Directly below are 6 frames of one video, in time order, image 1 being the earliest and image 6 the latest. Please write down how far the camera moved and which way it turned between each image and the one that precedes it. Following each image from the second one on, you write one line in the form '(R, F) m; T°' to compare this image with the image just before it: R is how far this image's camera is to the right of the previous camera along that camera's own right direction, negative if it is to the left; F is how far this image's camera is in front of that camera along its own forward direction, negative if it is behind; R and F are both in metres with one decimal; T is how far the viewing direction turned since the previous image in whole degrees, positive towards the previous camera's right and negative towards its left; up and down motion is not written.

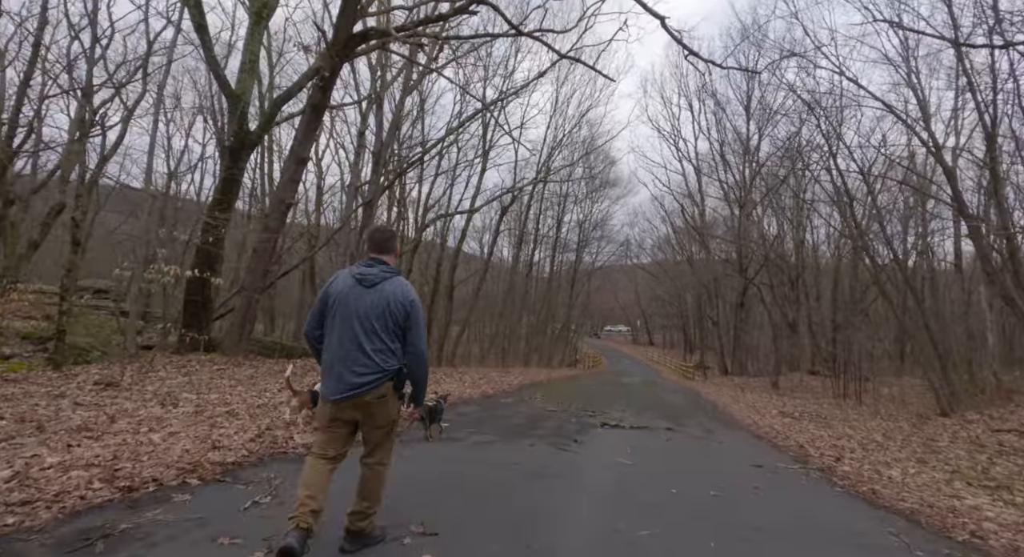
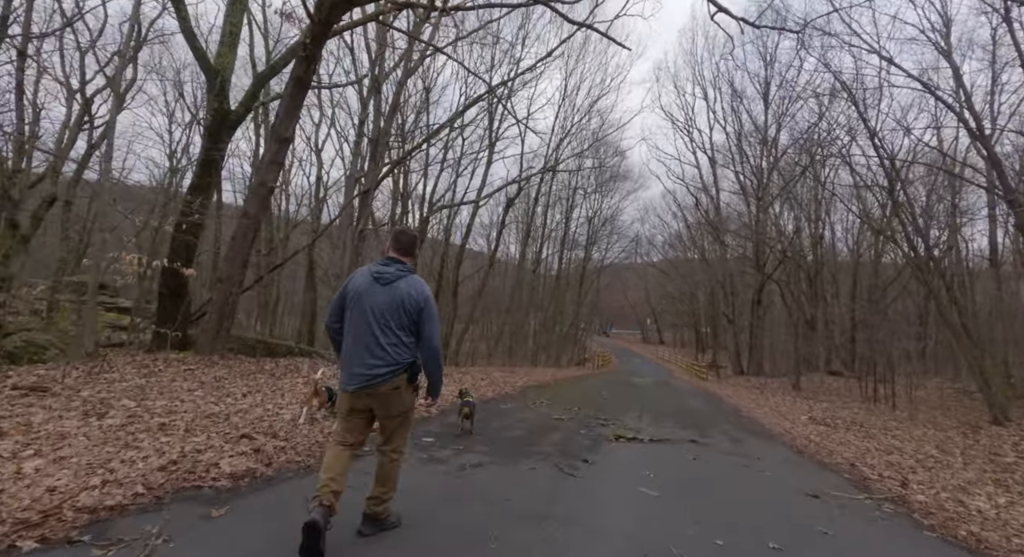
(+0.1, +1.0) m; -1°
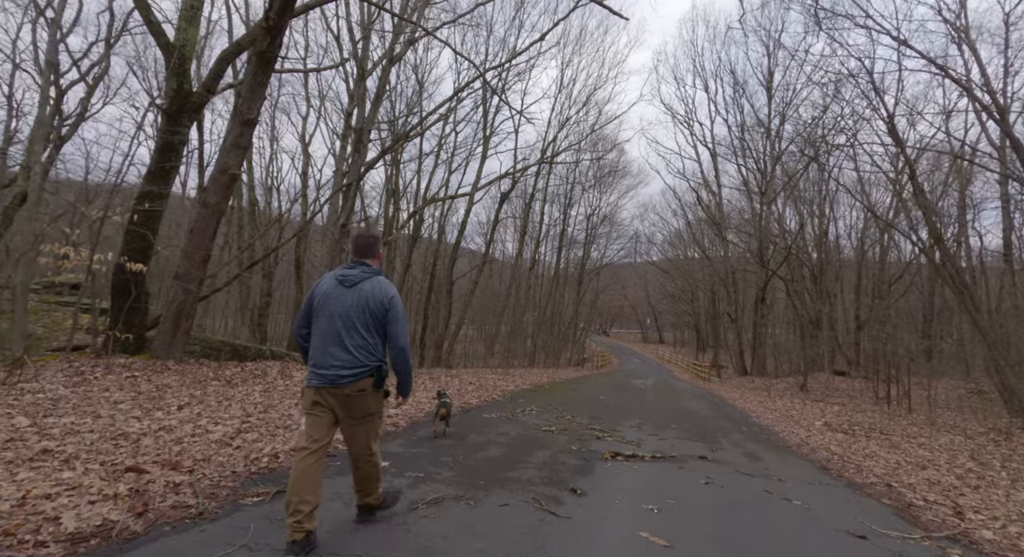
(+0.2, +0.9) m; 0°
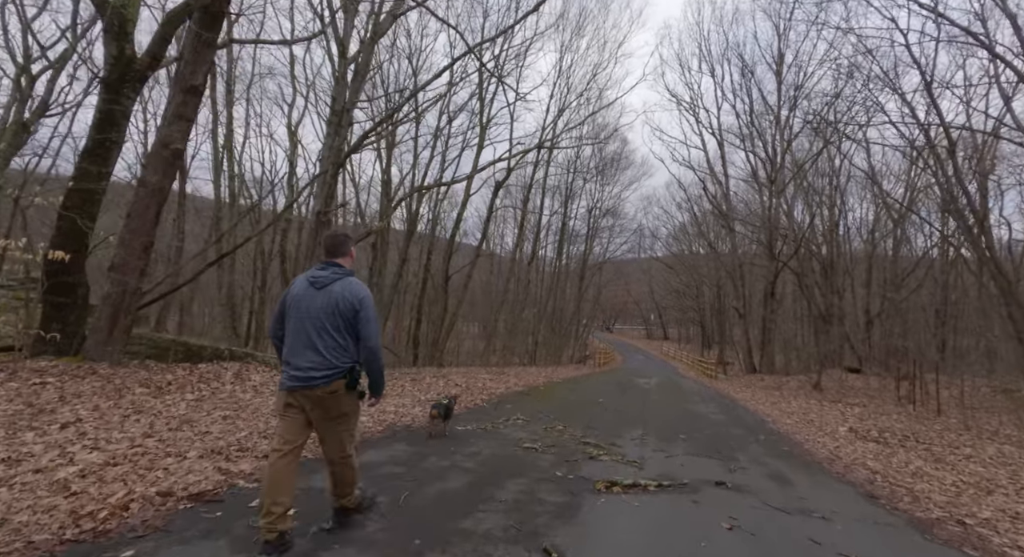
(+0.3, +1.2) m; 0°
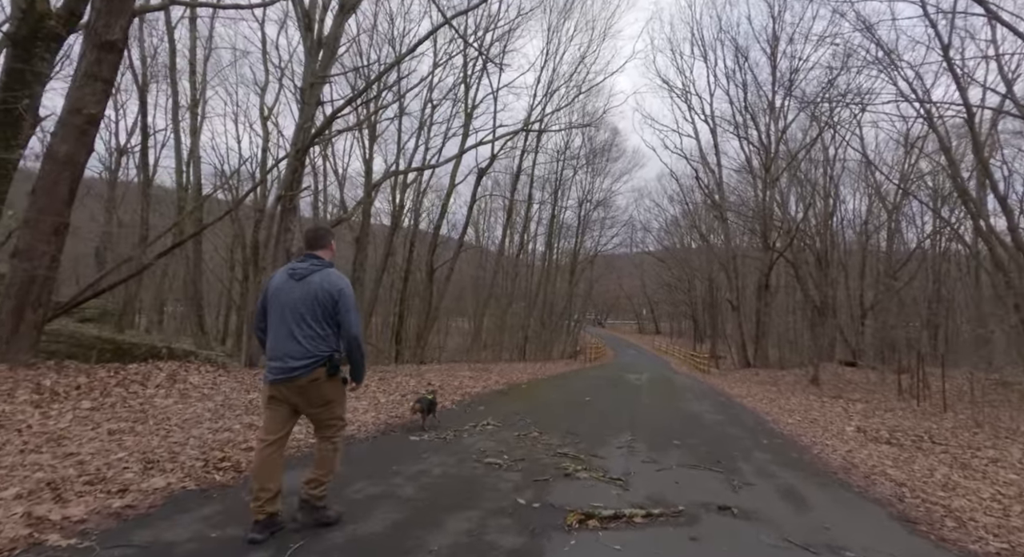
(+0.3, +1.0) m; +1°
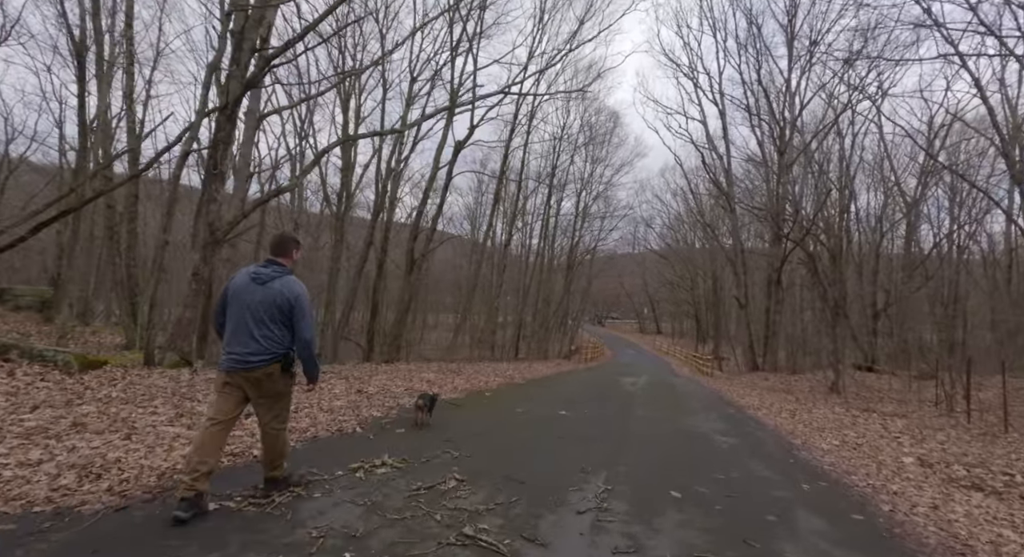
(+0.8, +2.4) m; 0°
